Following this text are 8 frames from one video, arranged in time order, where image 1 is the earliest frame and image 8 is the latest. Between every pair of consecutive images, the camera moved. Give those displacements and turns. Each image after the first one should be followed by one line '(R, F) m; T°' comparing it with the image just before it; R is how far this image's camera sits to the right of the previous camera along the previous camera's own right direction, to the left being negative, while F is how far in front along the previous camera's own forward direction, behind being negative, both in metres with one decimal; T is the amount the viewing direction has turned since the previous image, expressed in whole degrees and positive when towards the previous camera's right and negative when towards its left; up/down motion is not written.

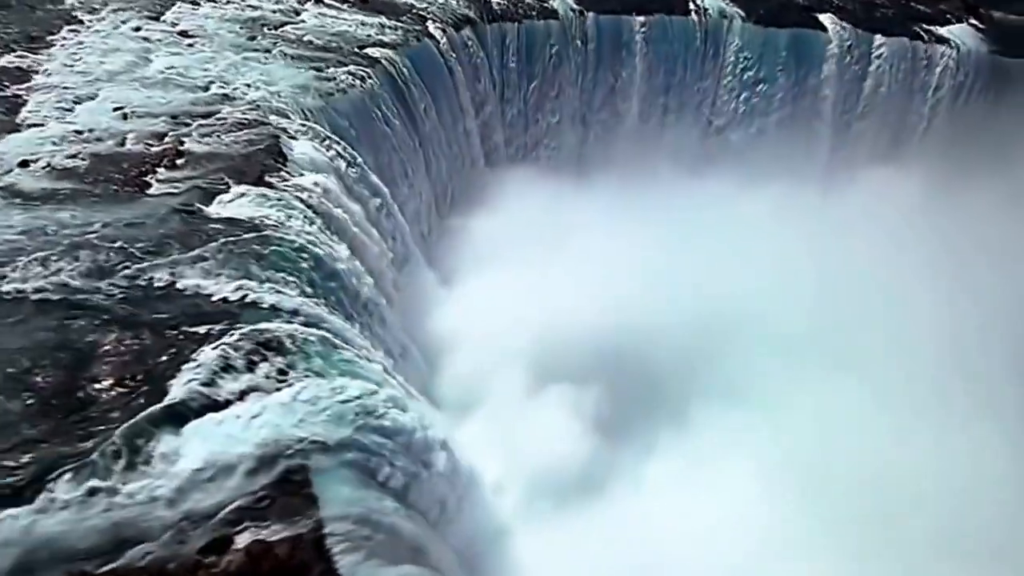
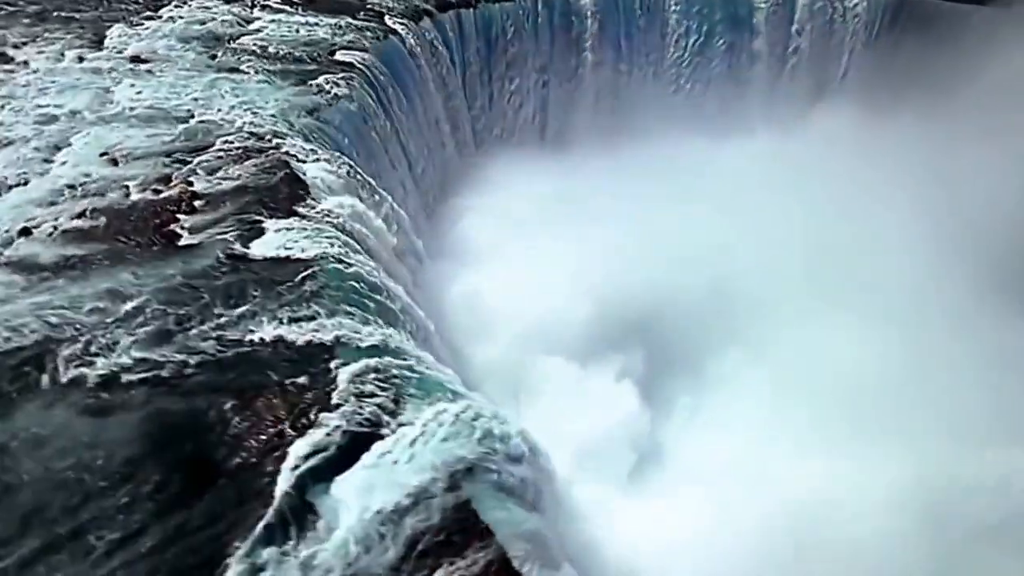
(-2.0, -0.3) m; +8°
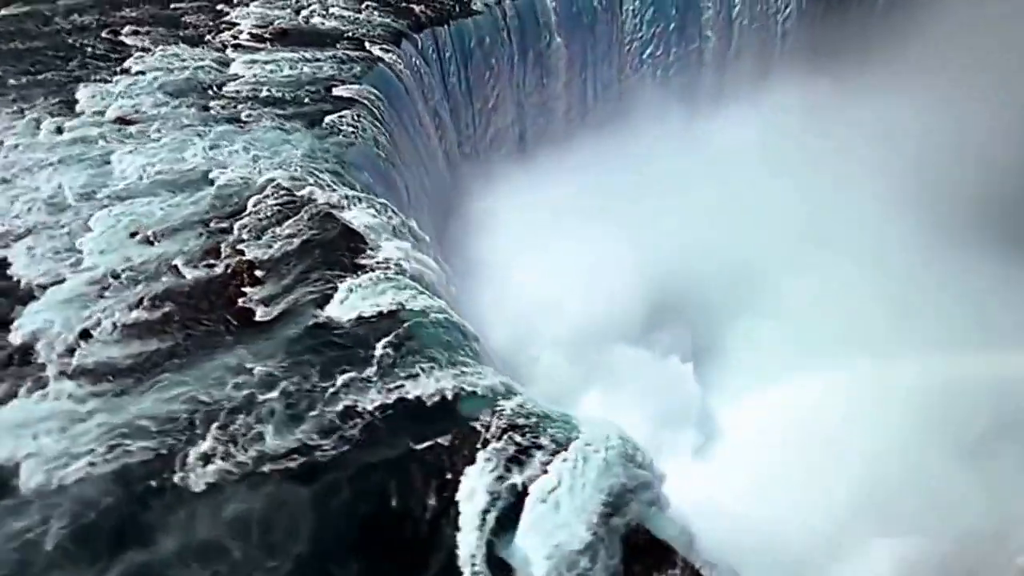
(-2.3, -0.1) m; +7°
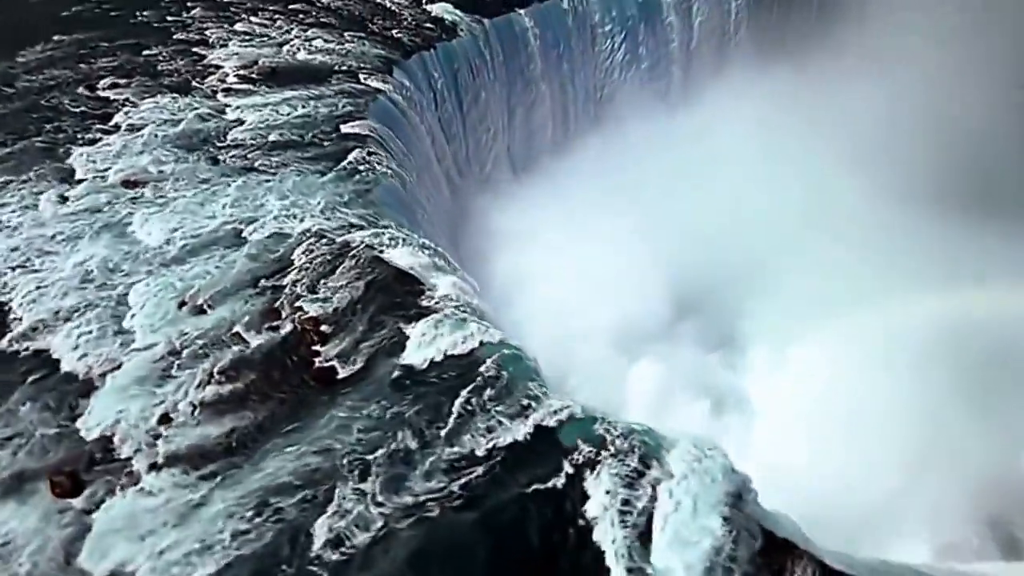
(-1.8, -0.1) m; +5°
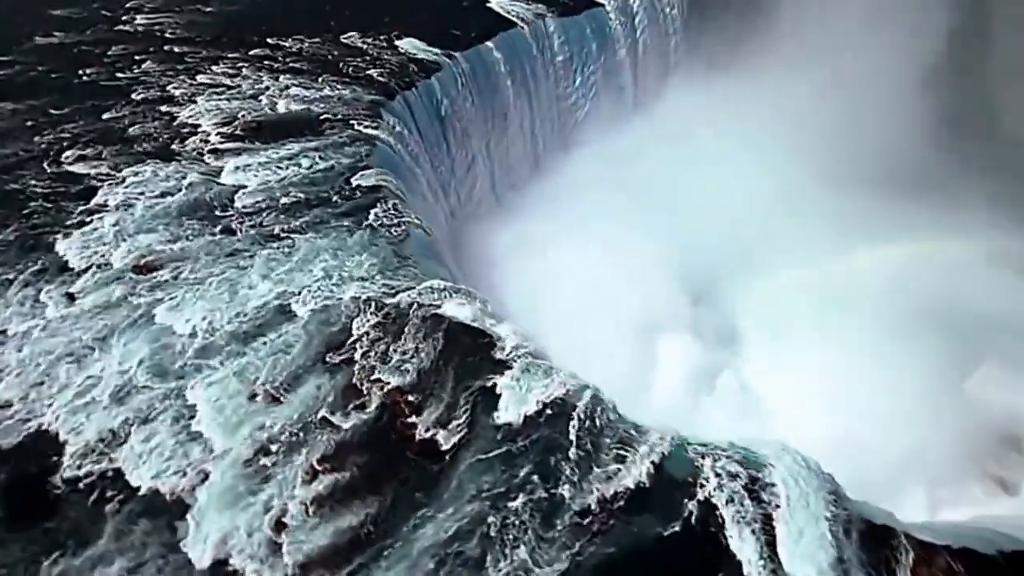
(-2.3, 0.0) m; +8°
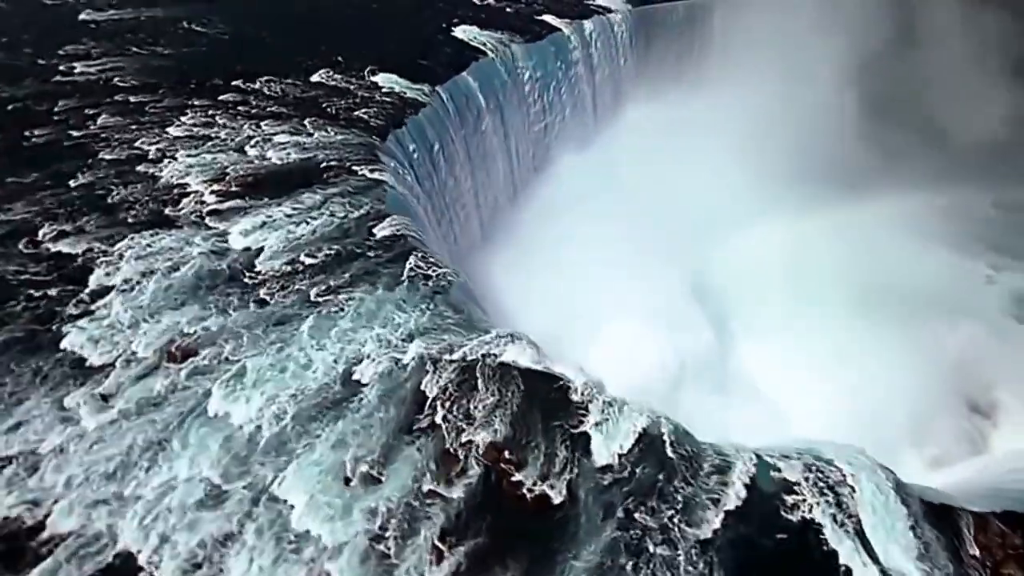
(-2.3, +0.2) m; +8°
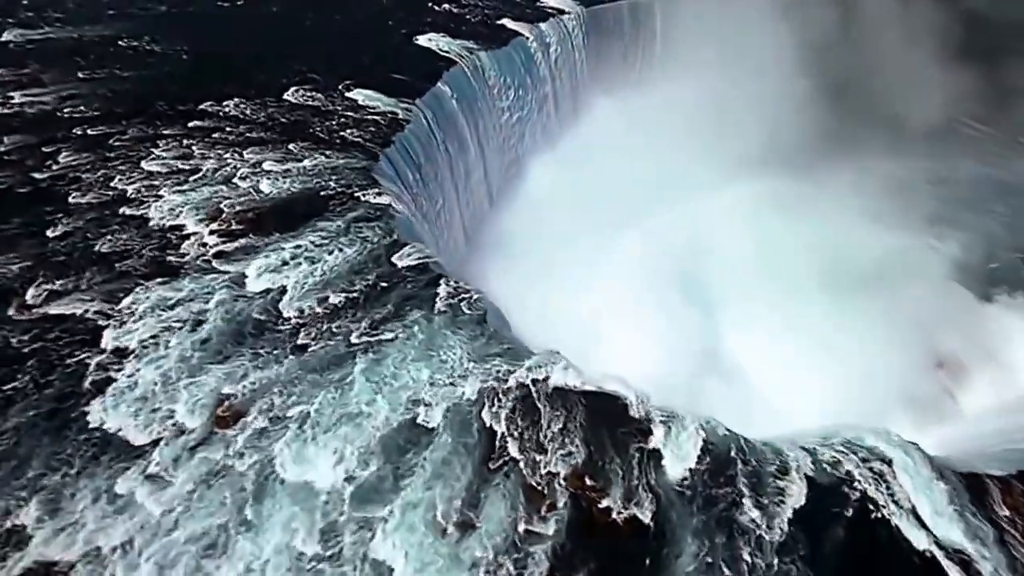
(-1.9, +0.1) m; +7°
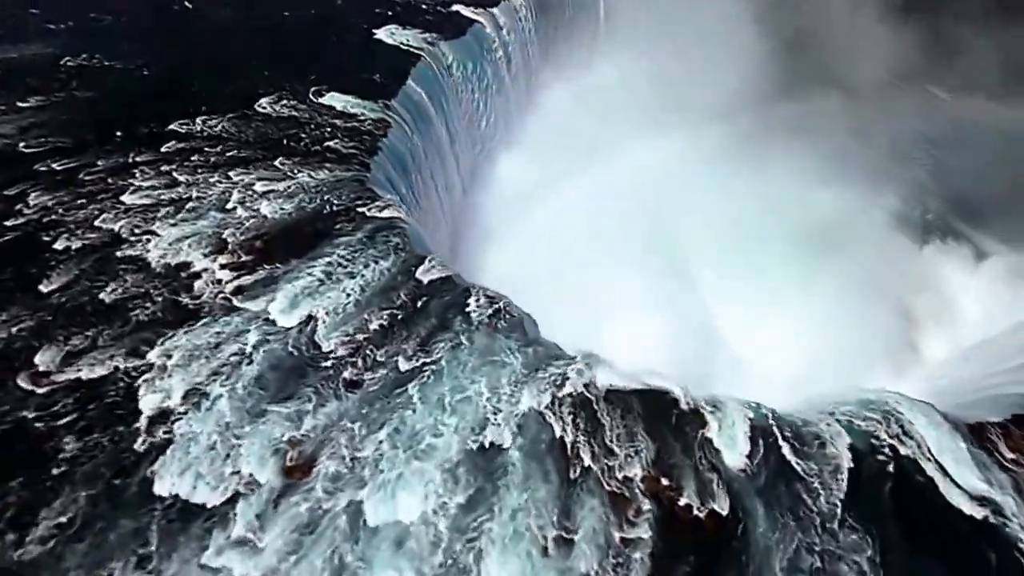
(-1.8, 0.0) m; +7°
